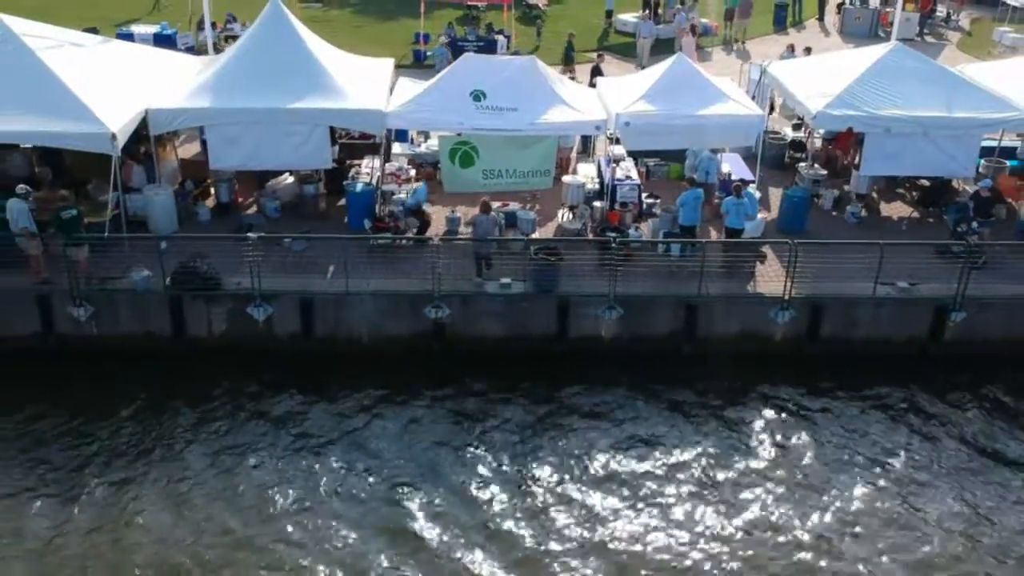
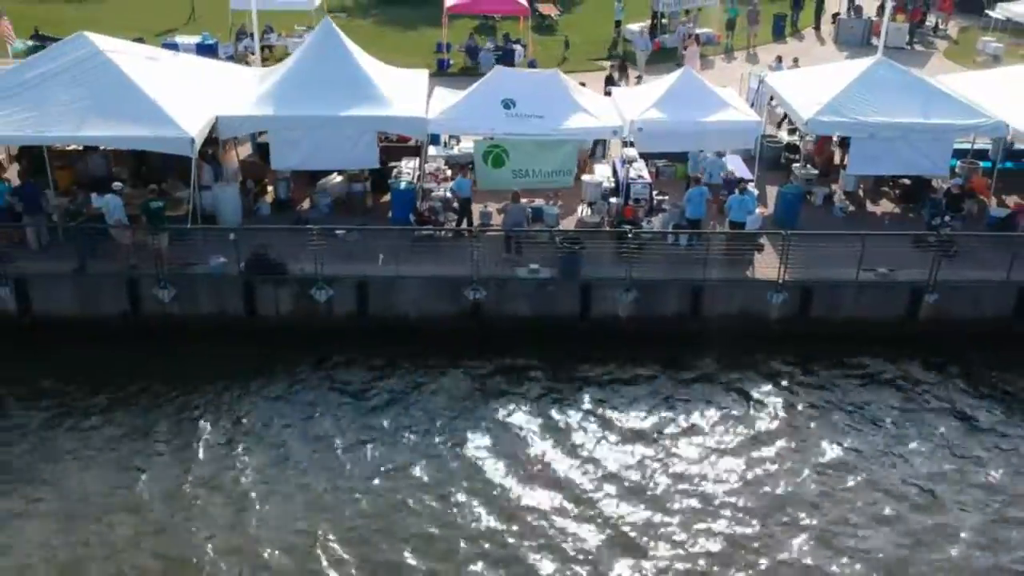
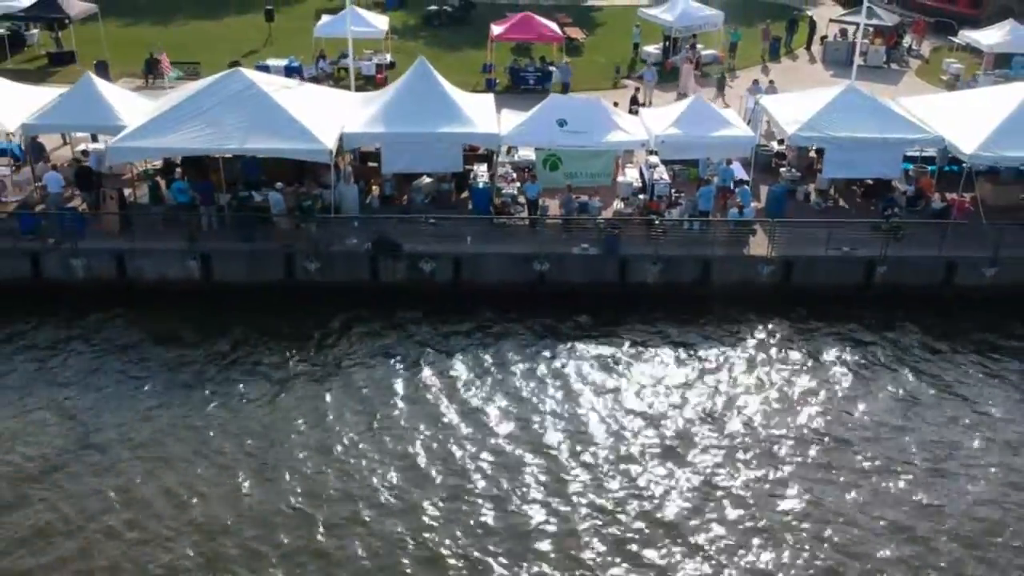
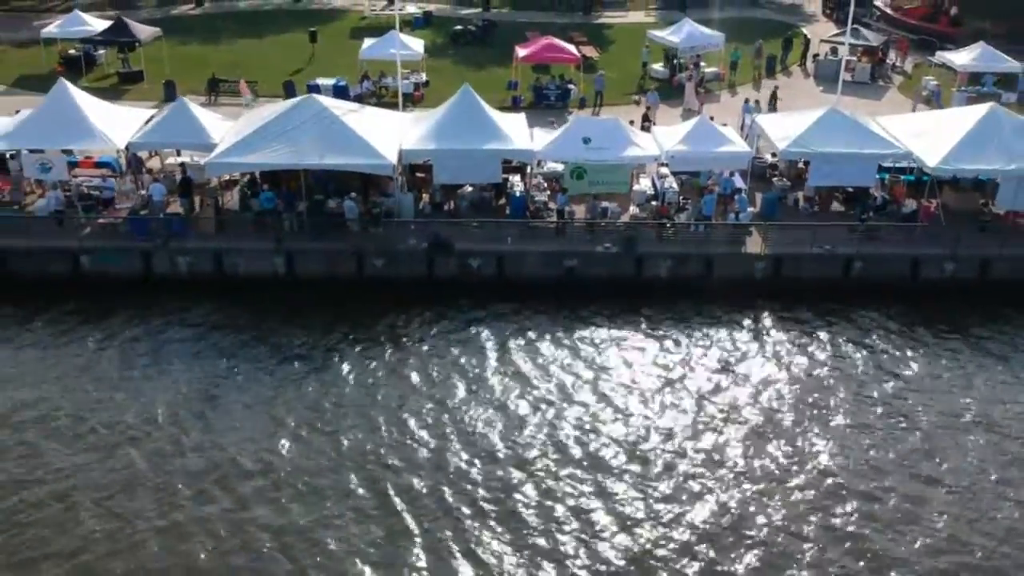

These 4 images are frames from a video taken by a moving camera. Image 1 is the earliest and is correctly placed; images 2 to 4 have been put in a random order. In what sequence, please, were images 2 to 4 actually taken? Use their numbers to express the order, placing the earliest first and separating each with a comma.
2, 3, 4
